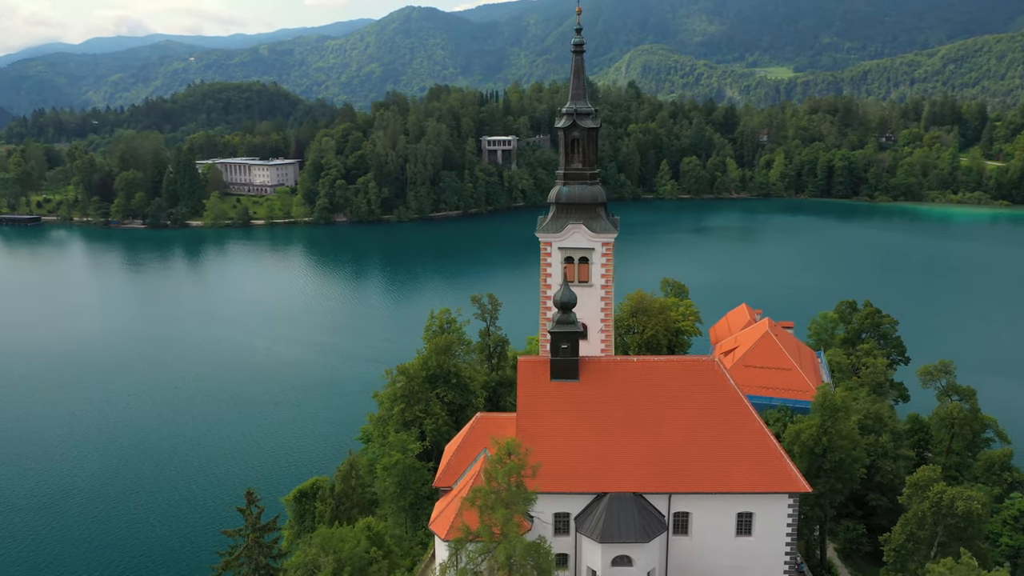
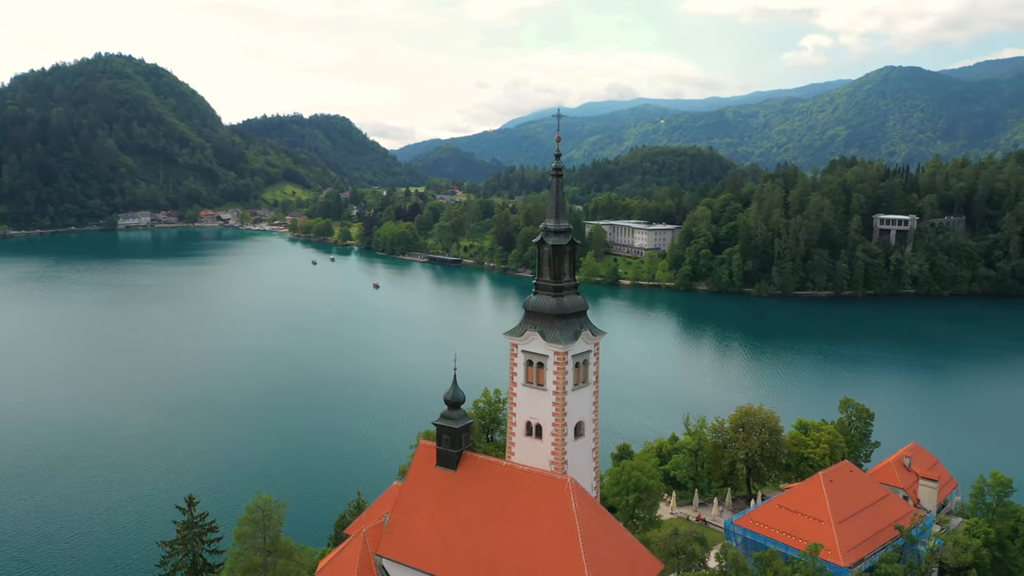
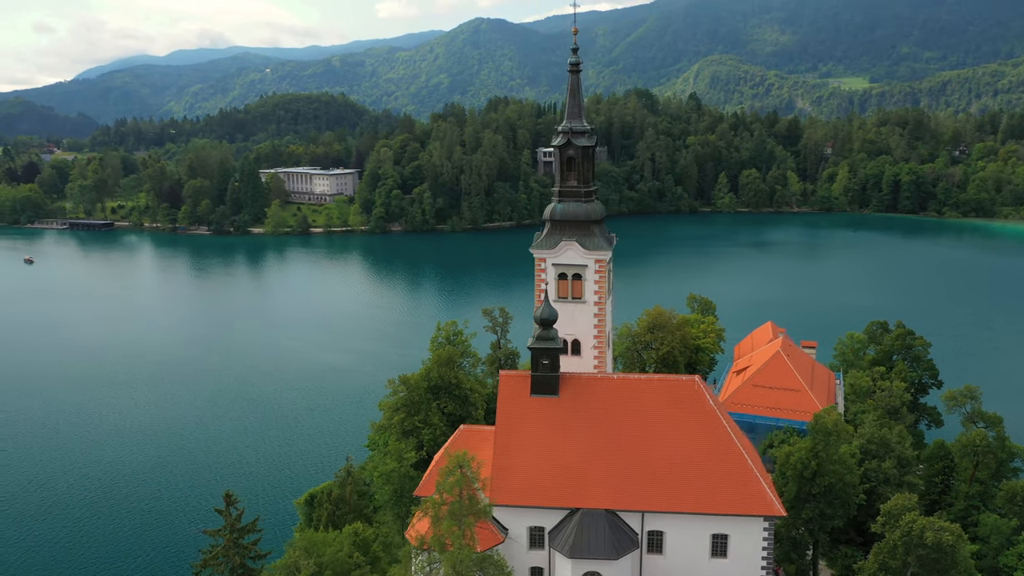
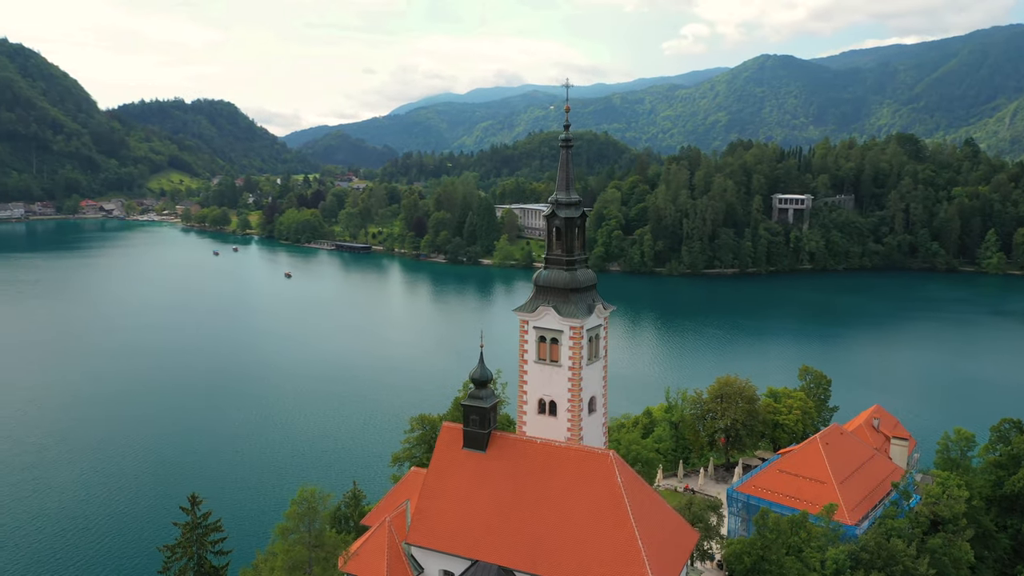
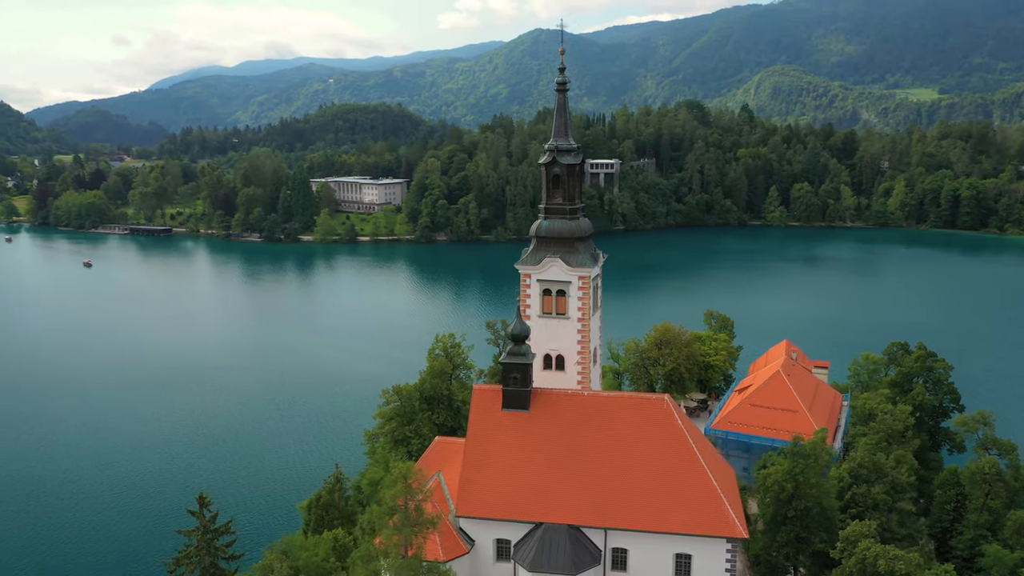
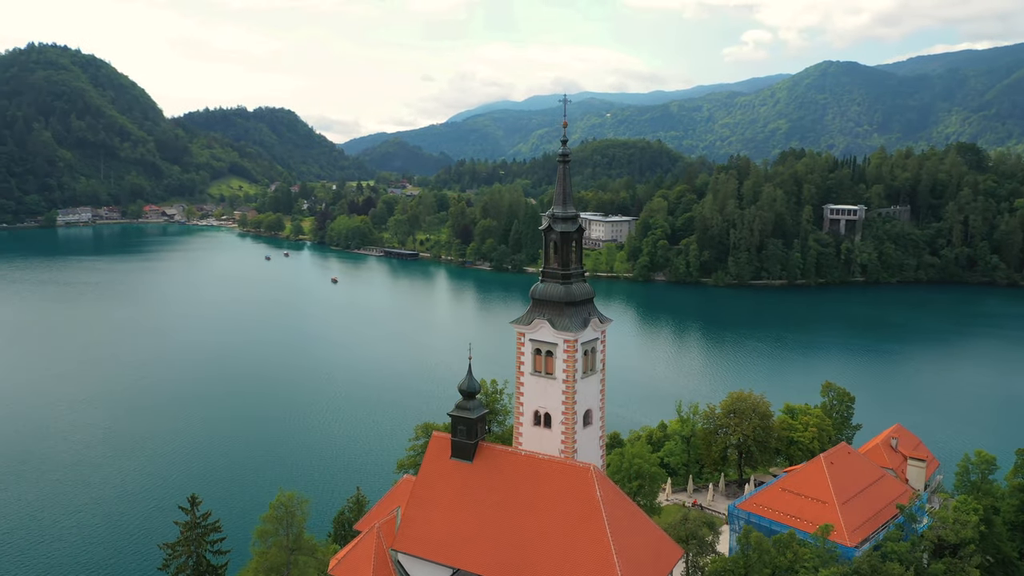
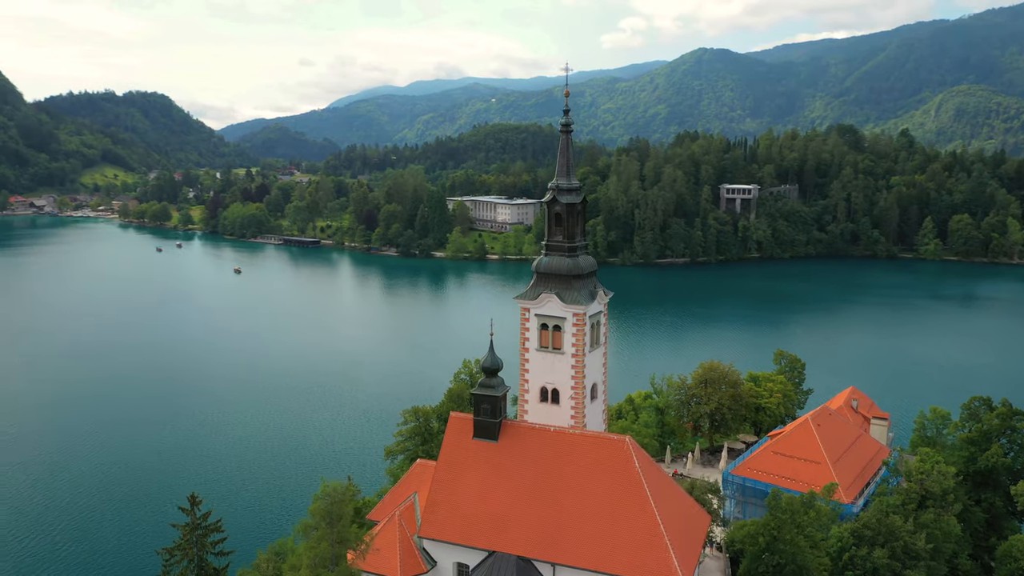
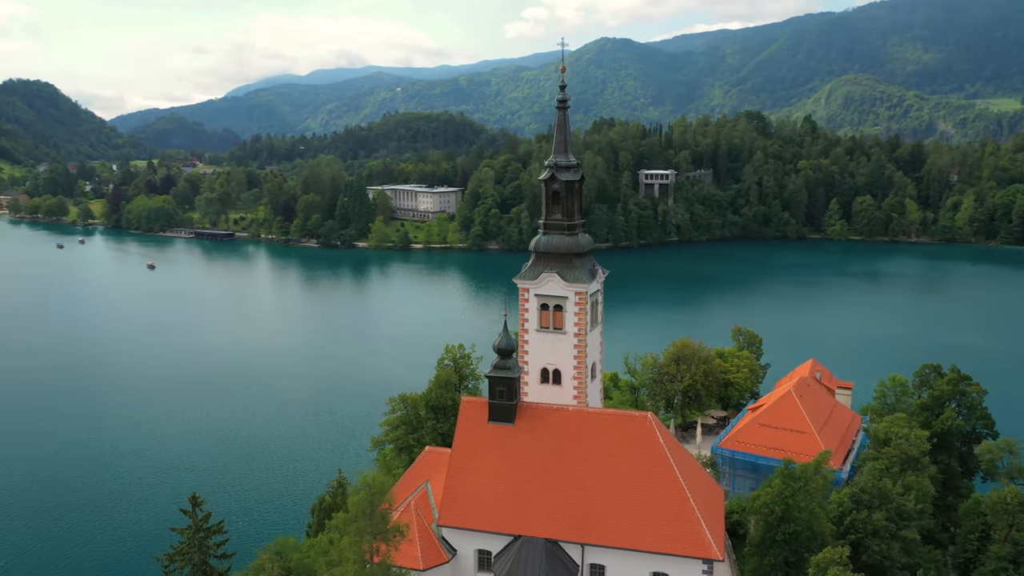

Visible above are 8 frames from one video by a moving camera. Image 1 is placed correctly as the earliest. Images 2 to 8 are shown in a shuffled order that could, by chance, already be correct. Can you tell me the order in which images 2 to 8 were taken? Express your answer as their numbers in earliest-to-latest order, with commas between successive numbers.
3, 5, 8, 7, 4, 6, 2
